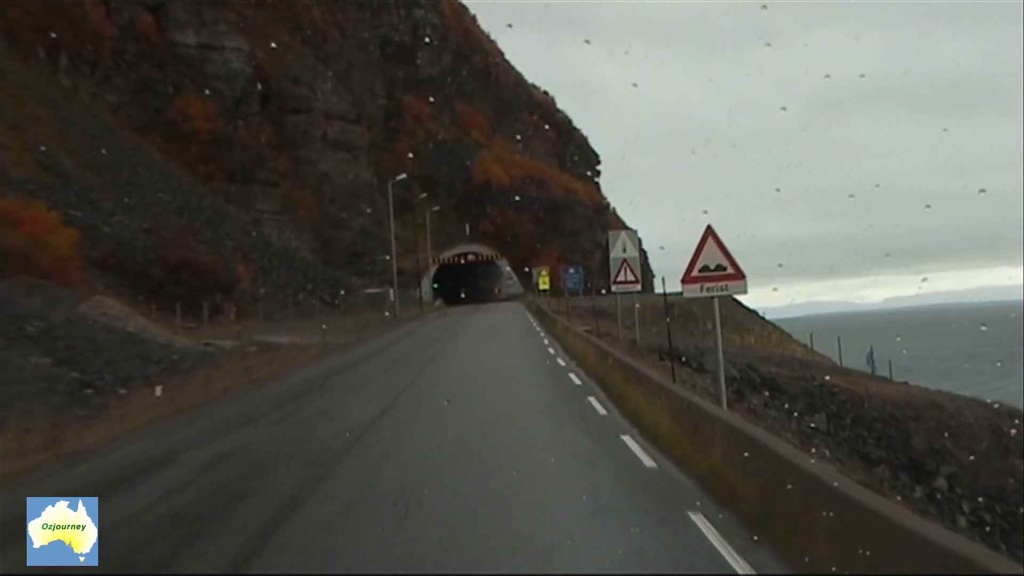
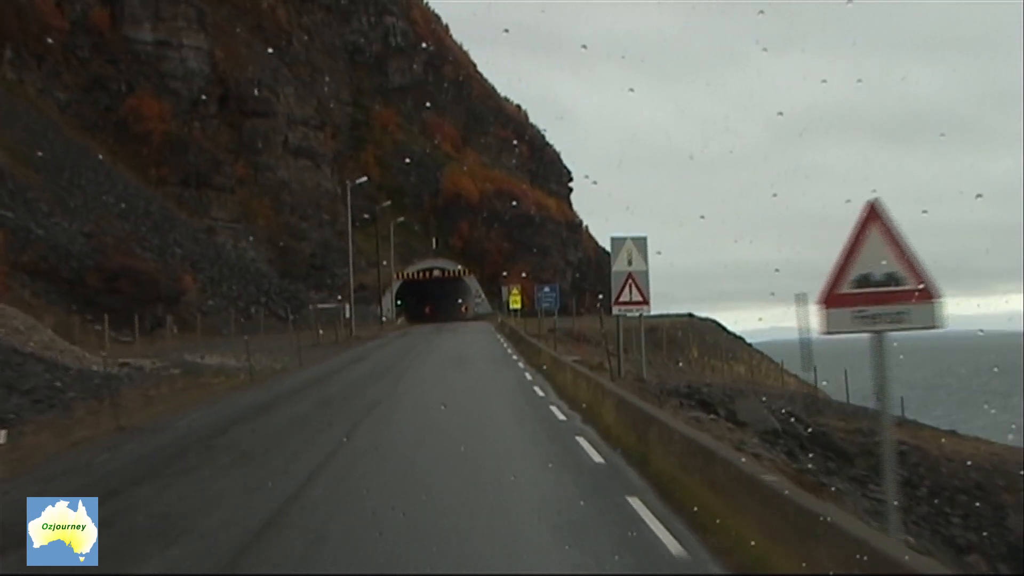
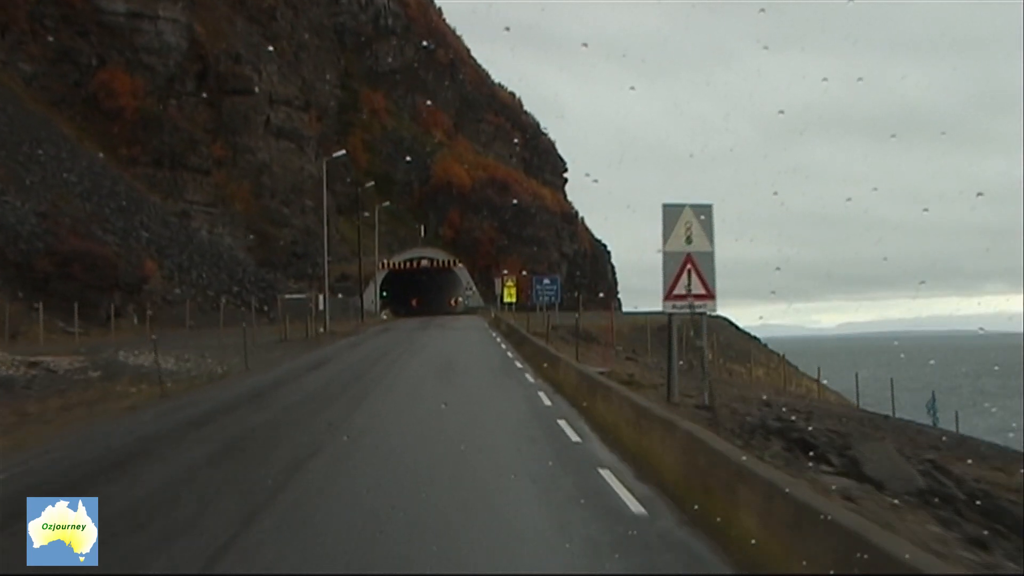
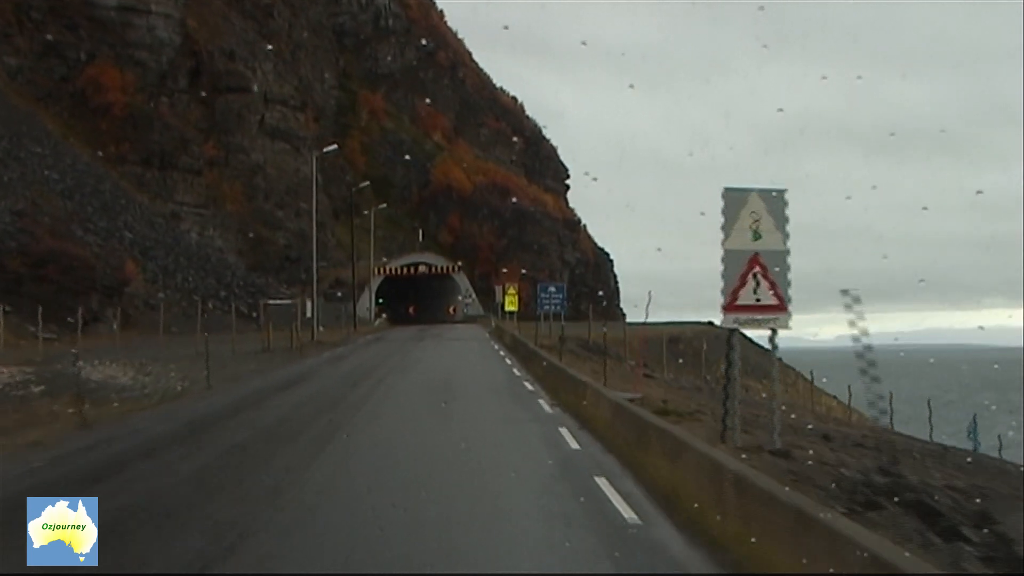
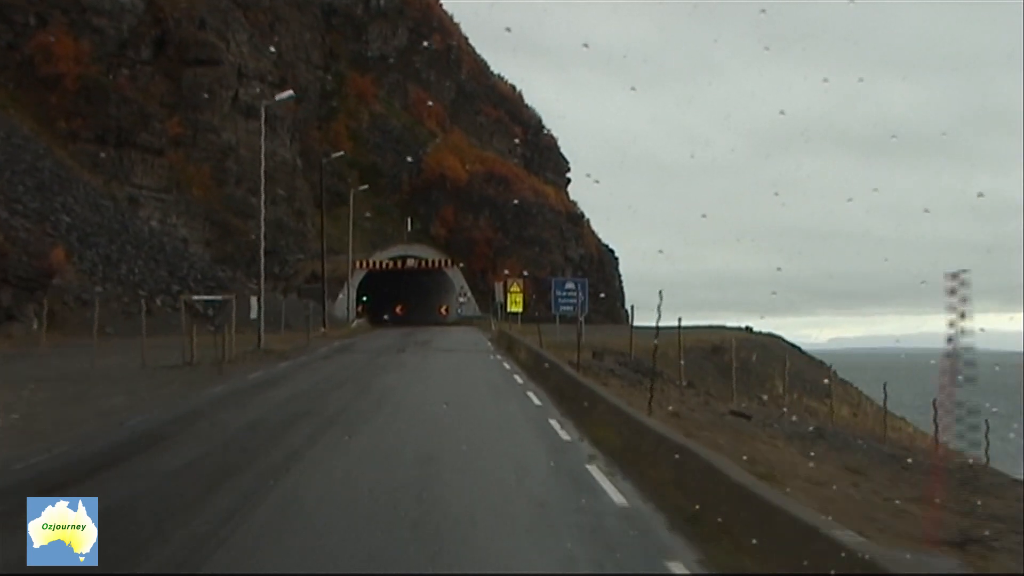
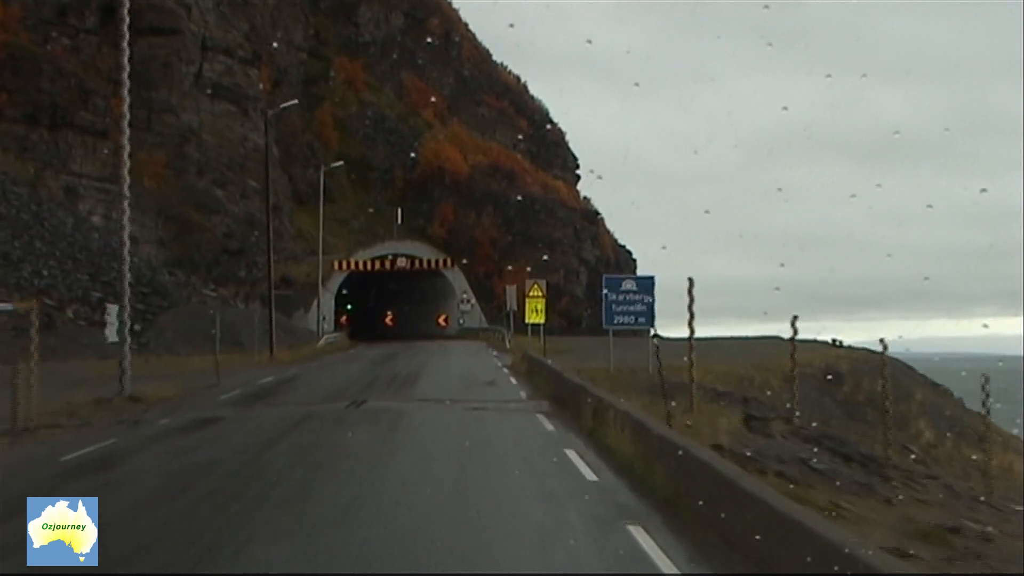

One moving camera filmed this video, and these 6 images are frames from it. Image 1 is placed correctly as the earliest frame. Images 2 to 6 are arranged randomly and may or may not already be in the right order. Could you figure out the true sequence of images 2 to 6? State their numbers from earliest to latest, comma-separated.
2, 3, 4, 5, 6
